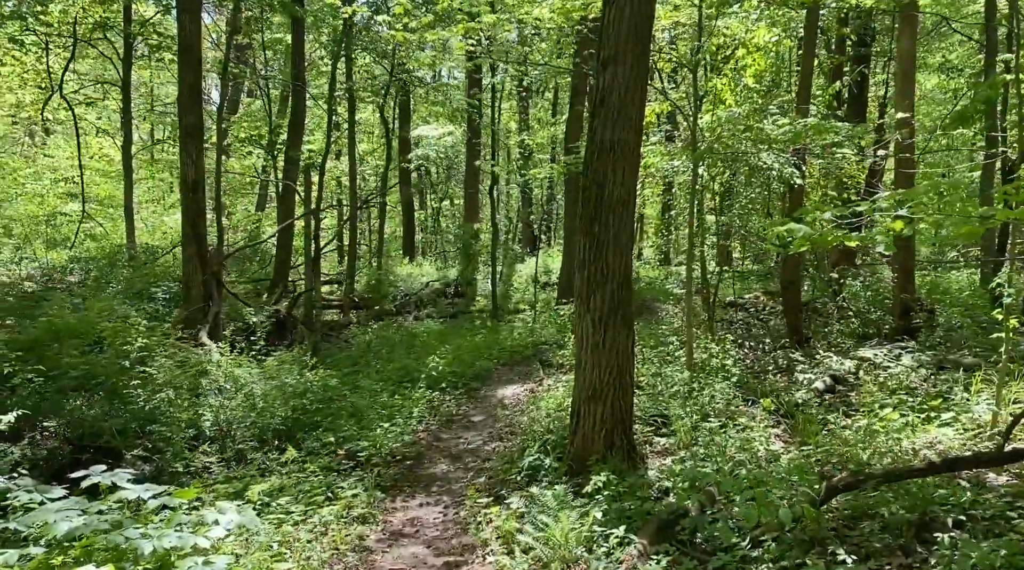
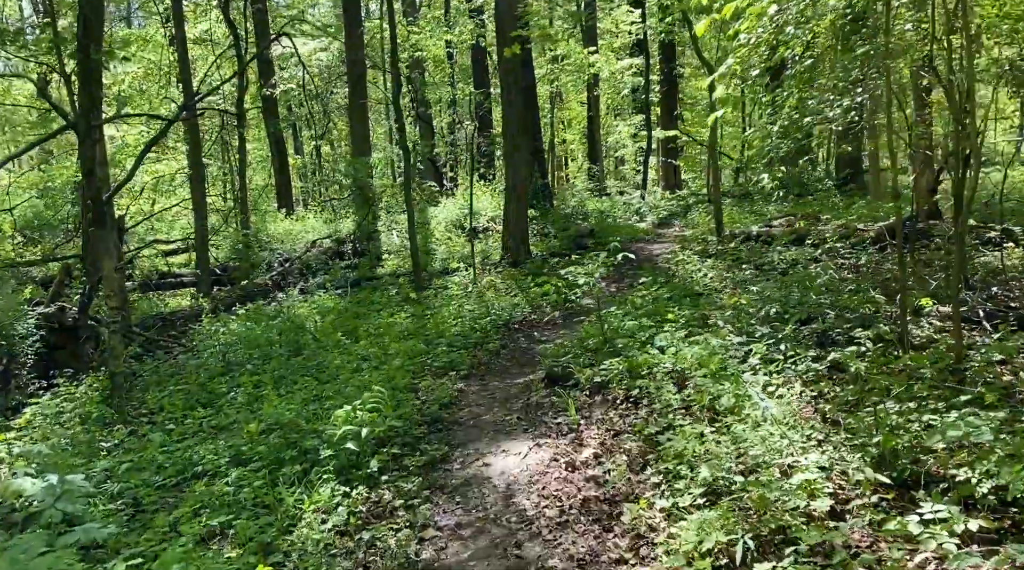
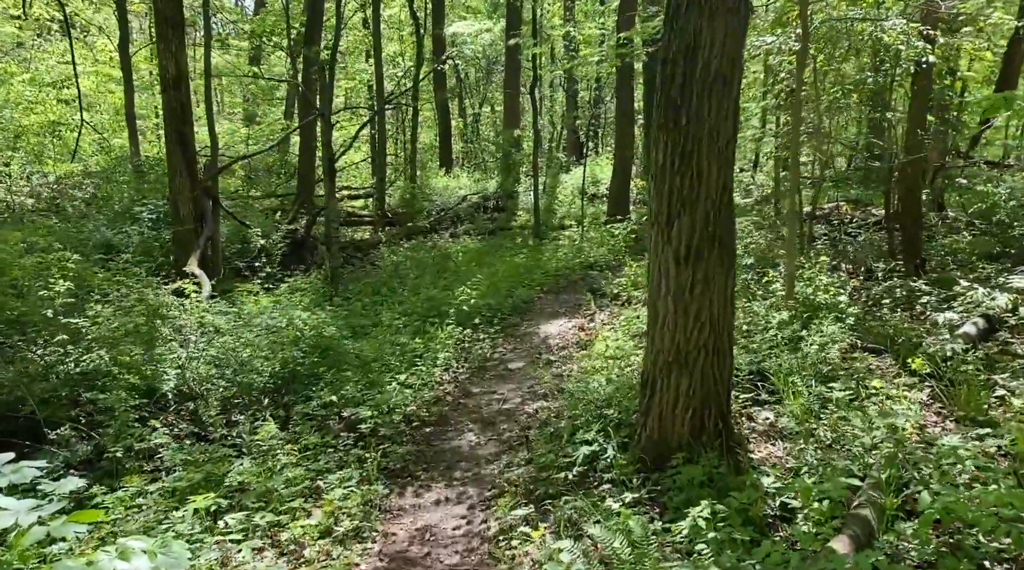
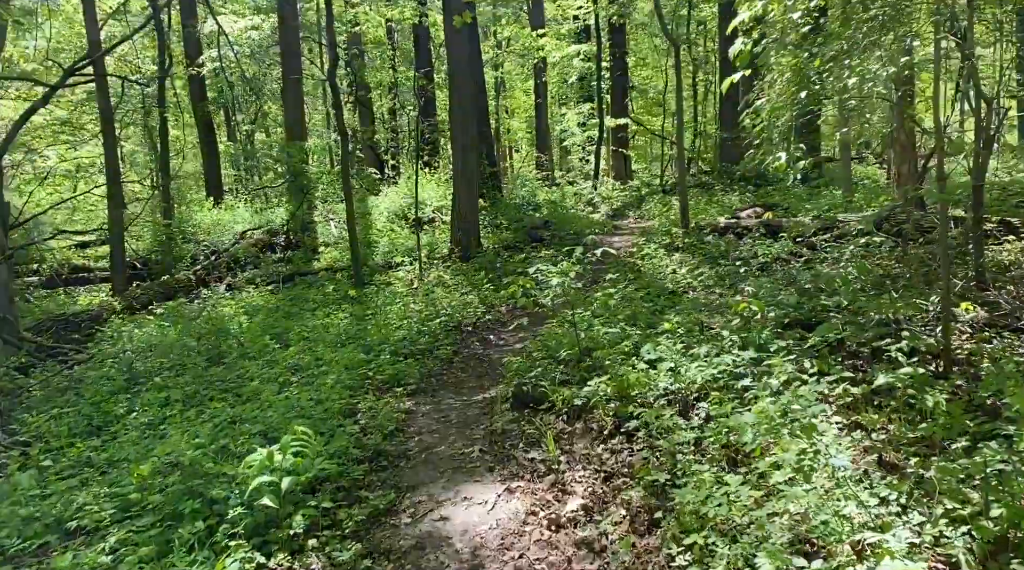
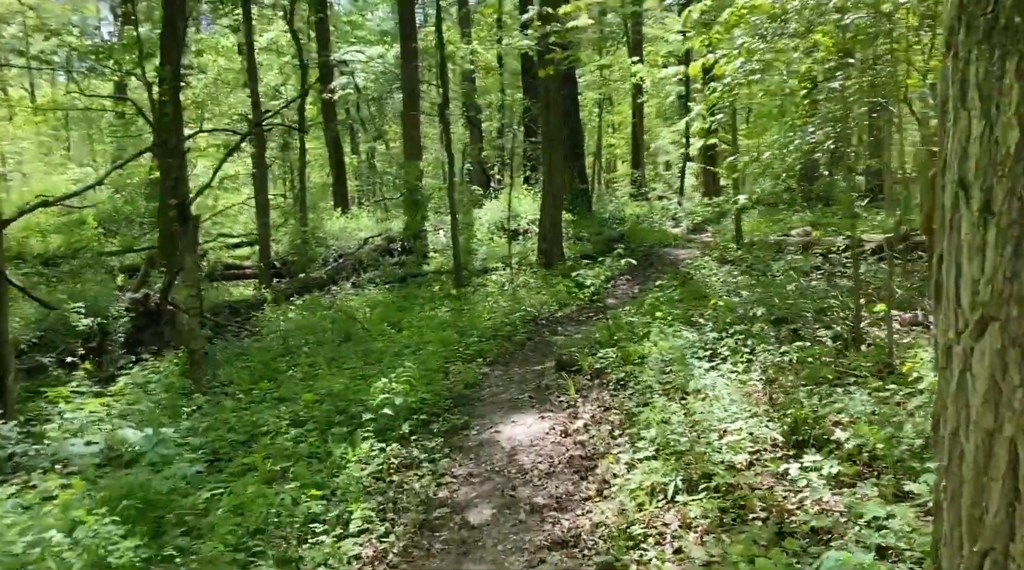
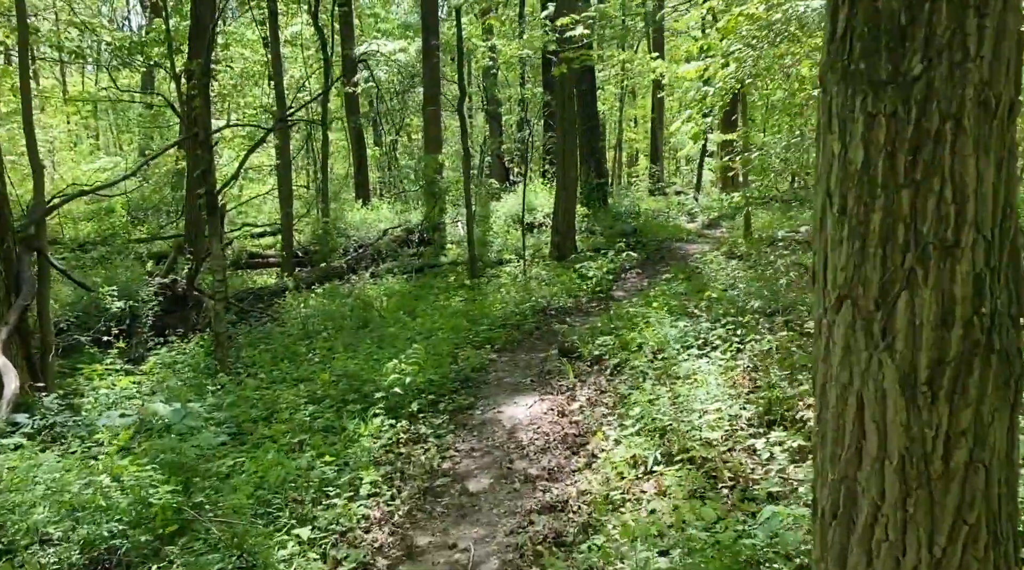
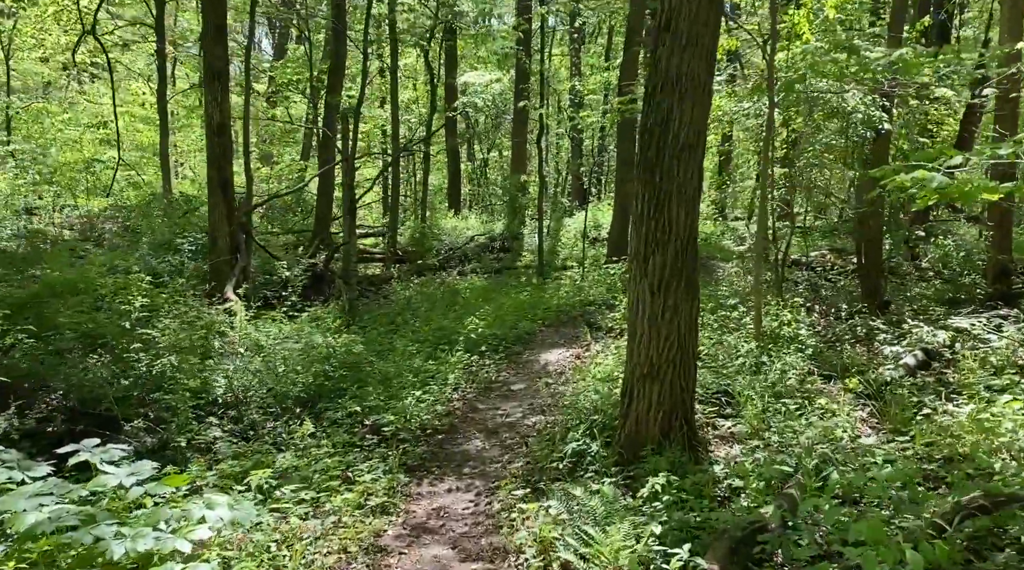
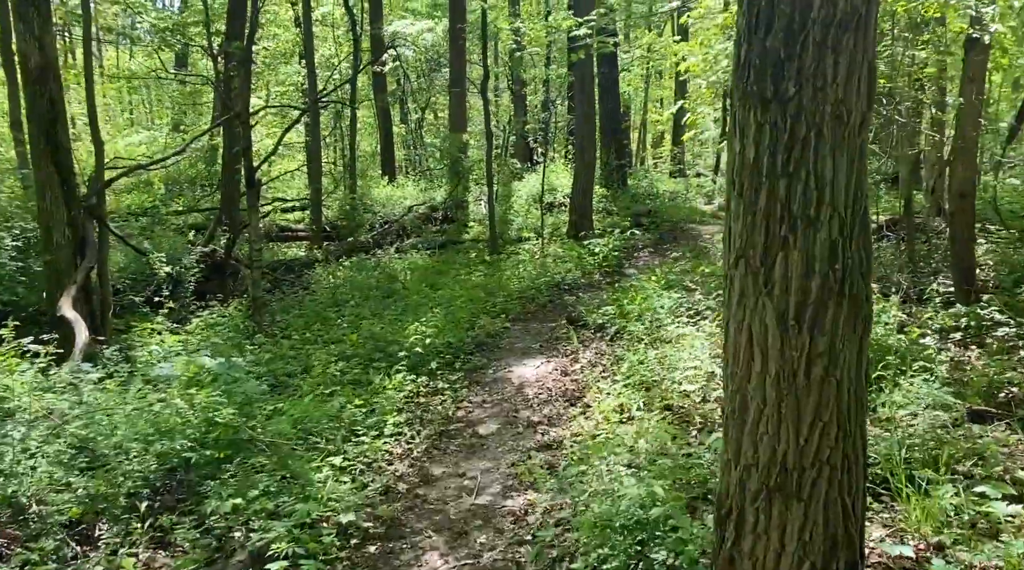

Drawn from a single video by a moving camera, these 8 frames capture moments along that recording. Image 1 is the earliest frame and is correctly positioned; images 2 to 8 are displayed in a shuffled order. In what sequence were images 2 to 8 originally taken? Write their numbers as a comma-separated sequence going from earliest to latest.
7, 3, 8, 6, 5, 2, 4
